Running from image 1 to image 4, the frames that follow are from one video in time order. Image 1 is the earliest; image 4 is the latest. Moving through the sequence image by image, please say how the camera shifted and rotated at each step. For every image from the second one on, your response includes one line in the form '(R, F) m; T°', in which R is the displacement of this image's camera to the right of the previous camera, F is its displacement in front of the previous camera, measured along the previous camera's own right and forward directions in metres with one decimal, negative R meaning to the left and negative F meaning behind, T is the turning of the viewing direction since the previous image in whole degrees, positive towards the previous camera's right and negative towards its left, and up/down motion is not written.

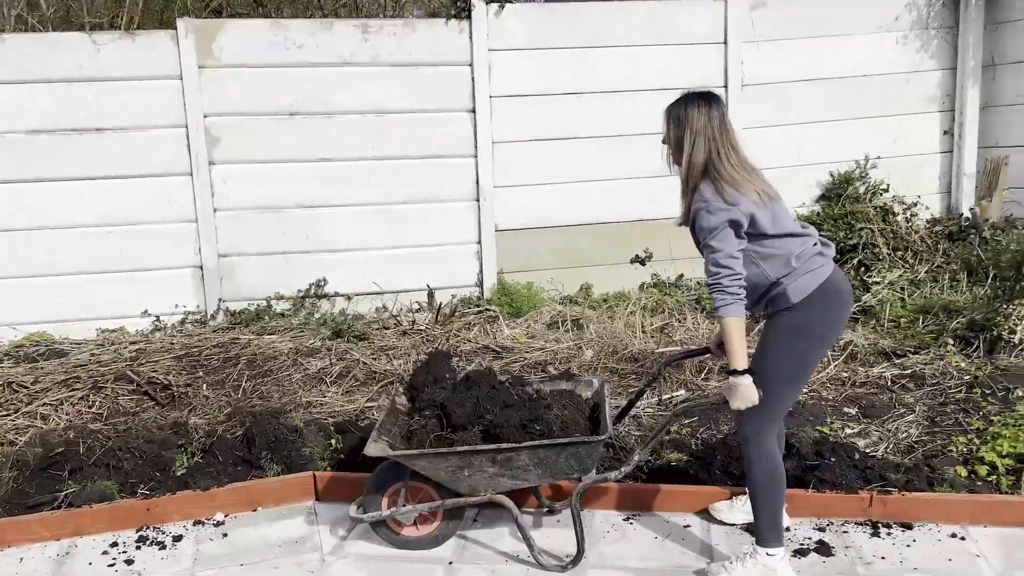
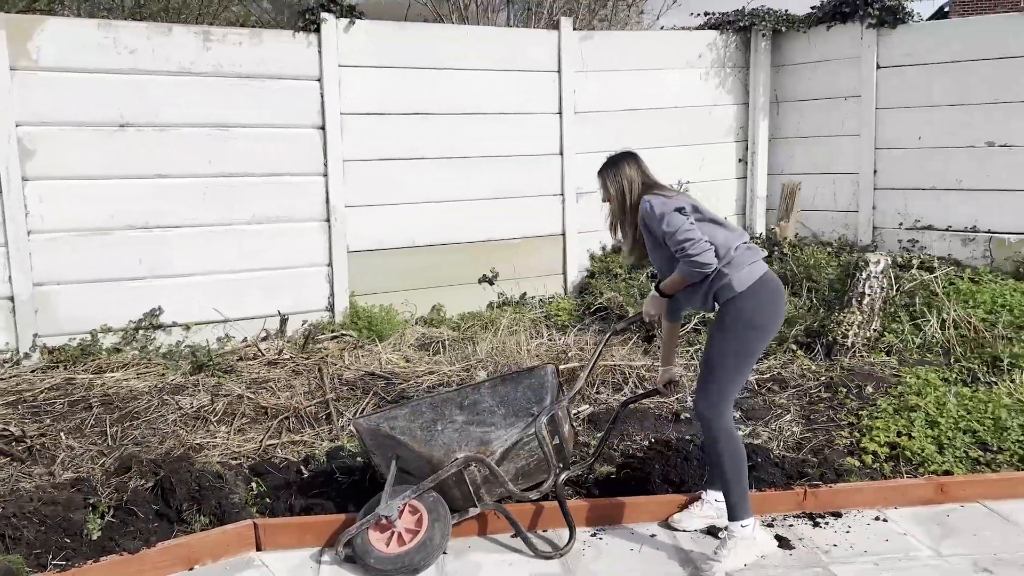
(-0.8, +0.2) m; +17°
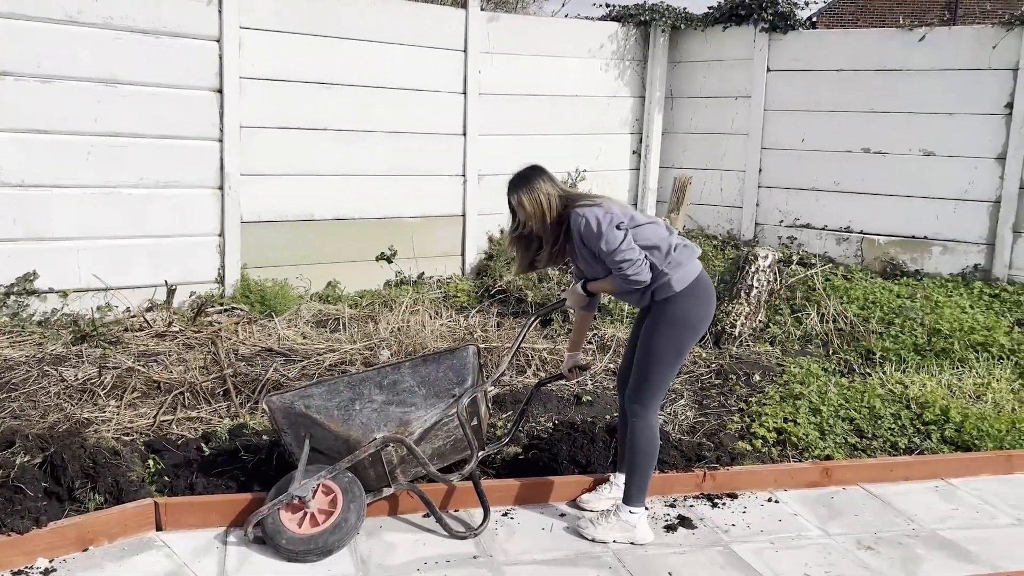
(-0.2, 0.0) m; +8°
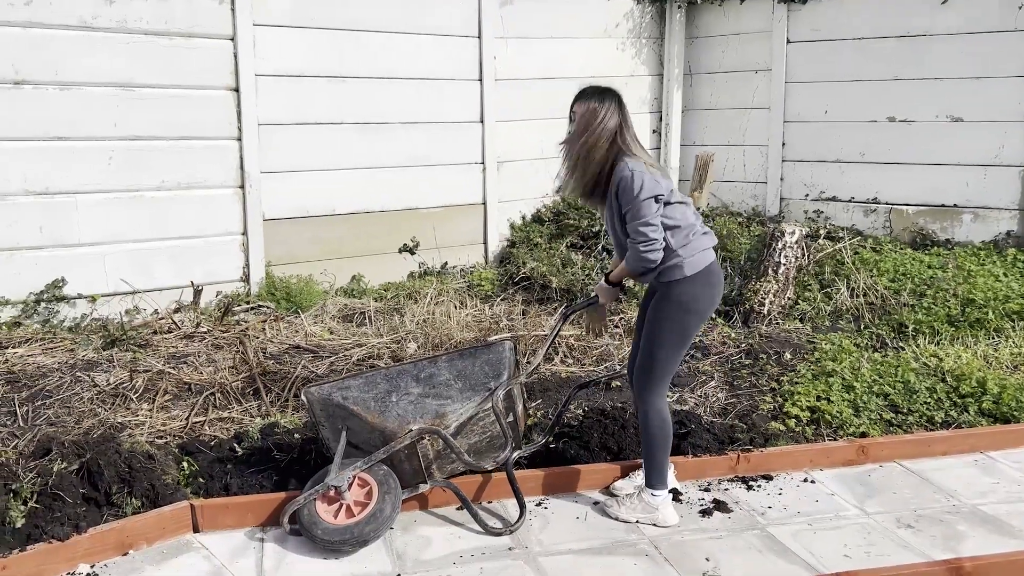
(0.0, 0.0) m; -2°
